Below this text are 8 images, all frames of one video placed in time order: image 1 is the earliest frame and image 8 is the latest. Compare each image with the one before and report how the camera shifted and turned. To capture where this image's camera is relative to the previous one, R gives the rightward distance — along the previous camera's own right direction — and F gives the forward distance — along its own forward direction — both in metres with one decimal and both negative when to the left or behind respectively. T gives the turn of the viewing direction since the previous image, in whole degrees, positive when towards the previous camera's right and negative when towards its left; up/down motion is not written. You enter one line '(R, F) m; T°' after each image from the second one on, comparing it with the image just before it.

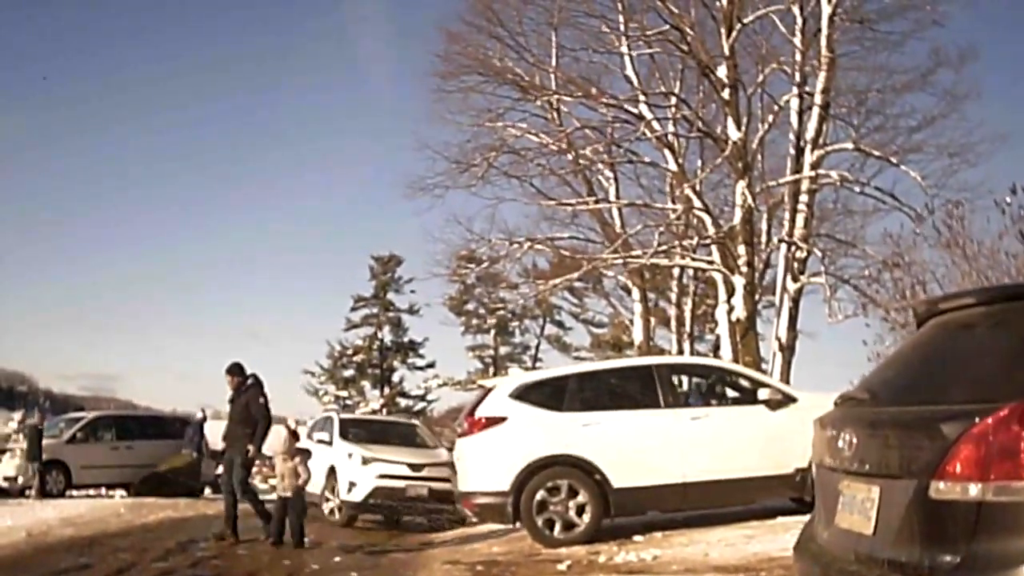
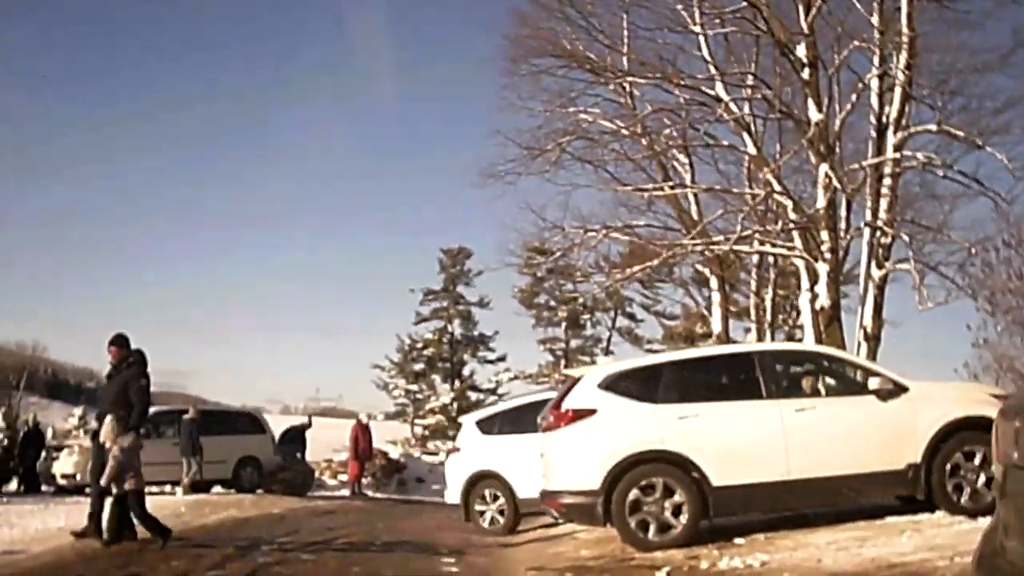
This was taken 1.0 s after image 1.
(-0.1, +1.0) m; -3°
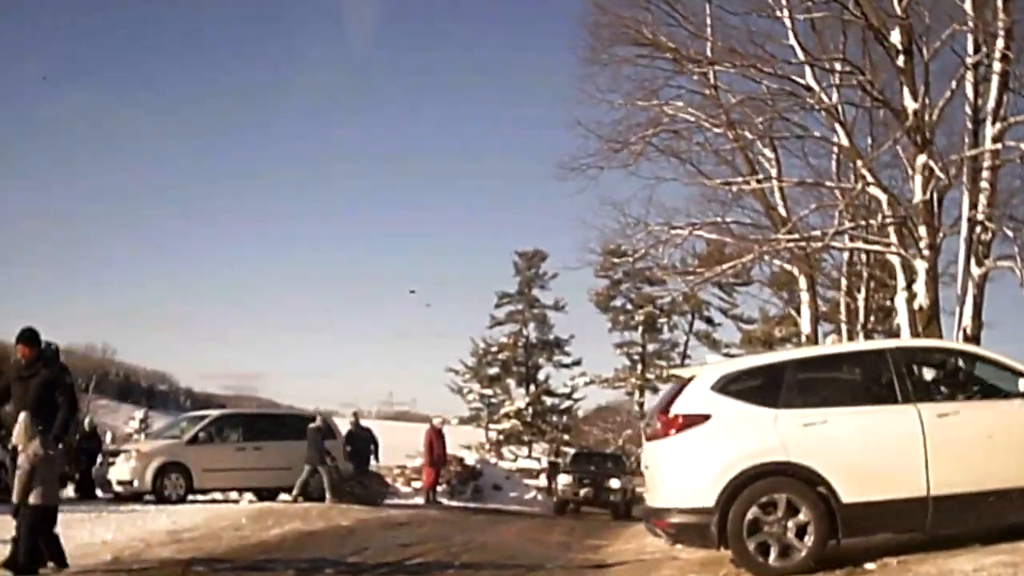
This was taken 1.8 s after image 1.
(-0.2, +1.3) m; -3°
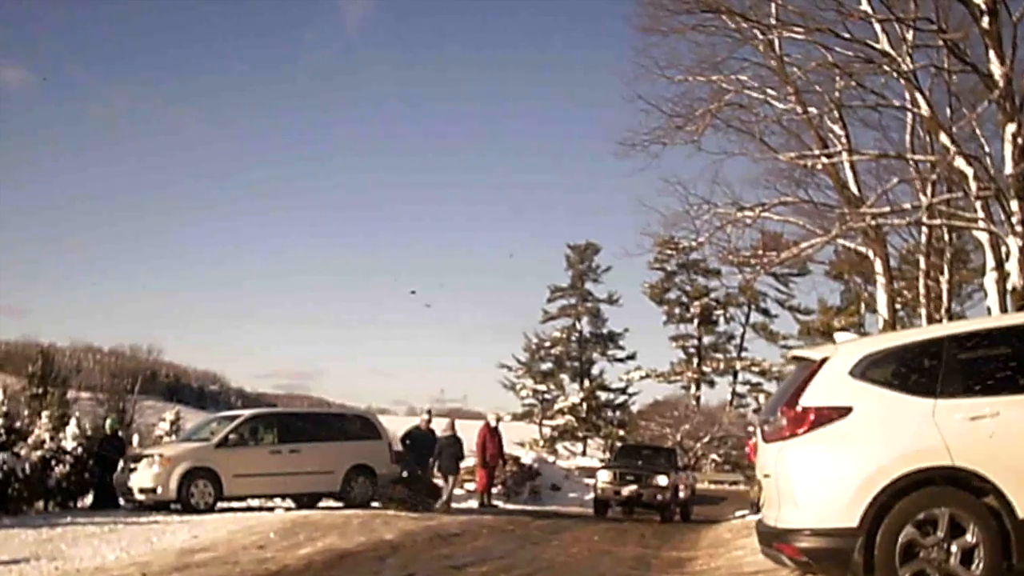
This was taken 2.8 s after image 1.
(-0.1, +1.8) m; -2°
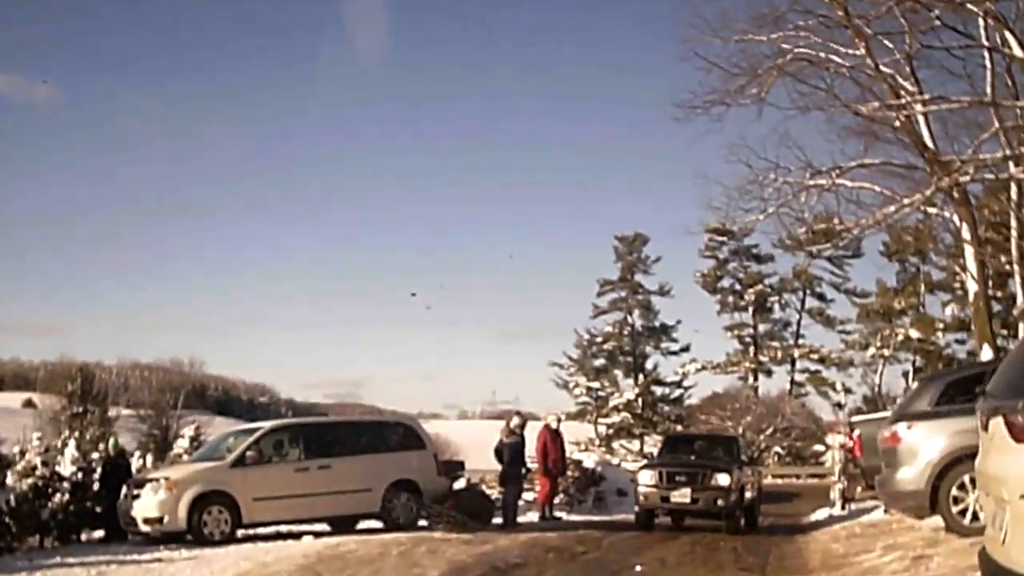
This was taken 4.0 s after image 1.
(-0.1, +2.4) m; -2°
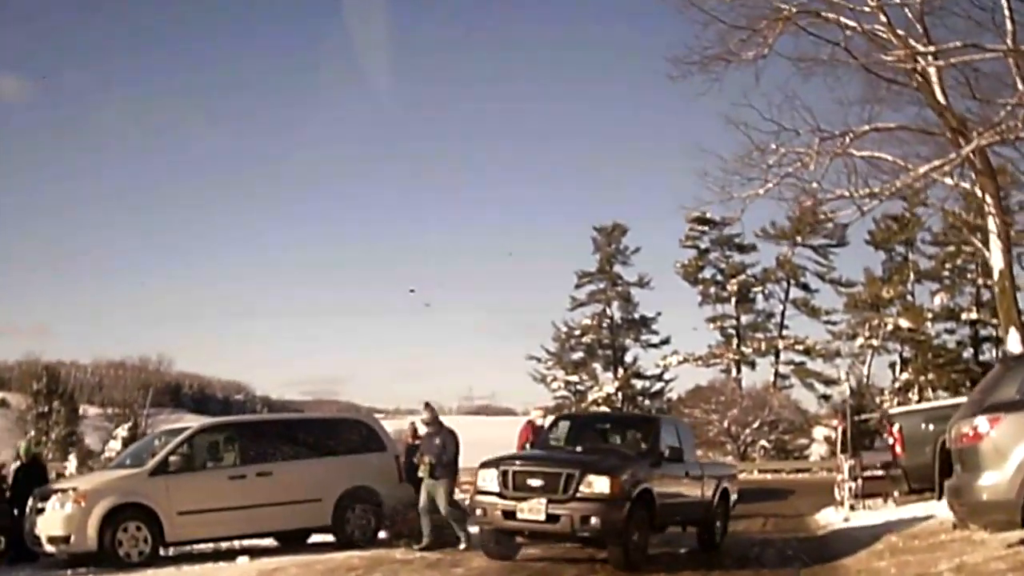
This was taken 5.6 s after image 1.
(0.0, +2.2) m; +1°
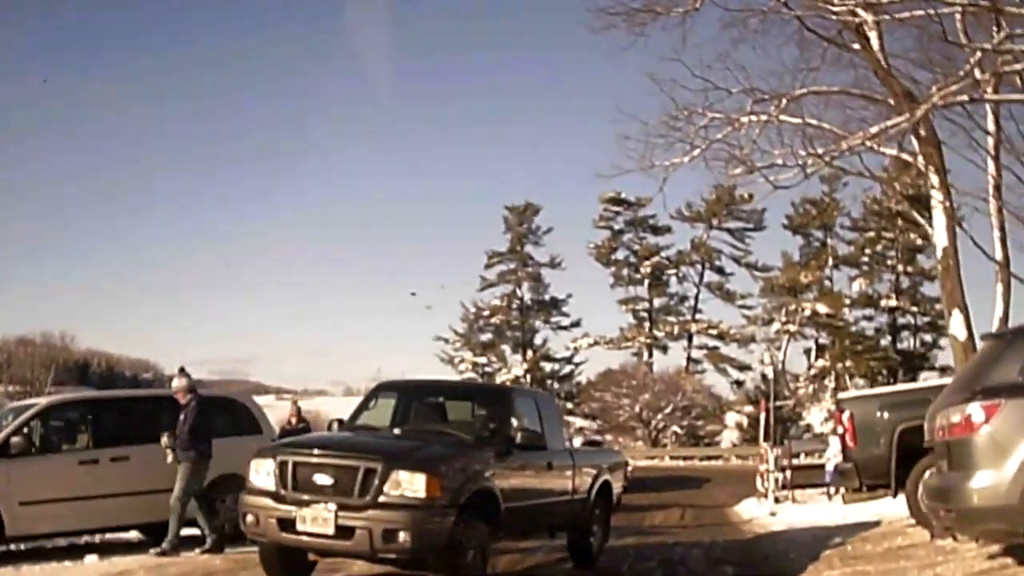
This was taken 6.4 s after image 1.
(+0.1, +1.6) m; +4°
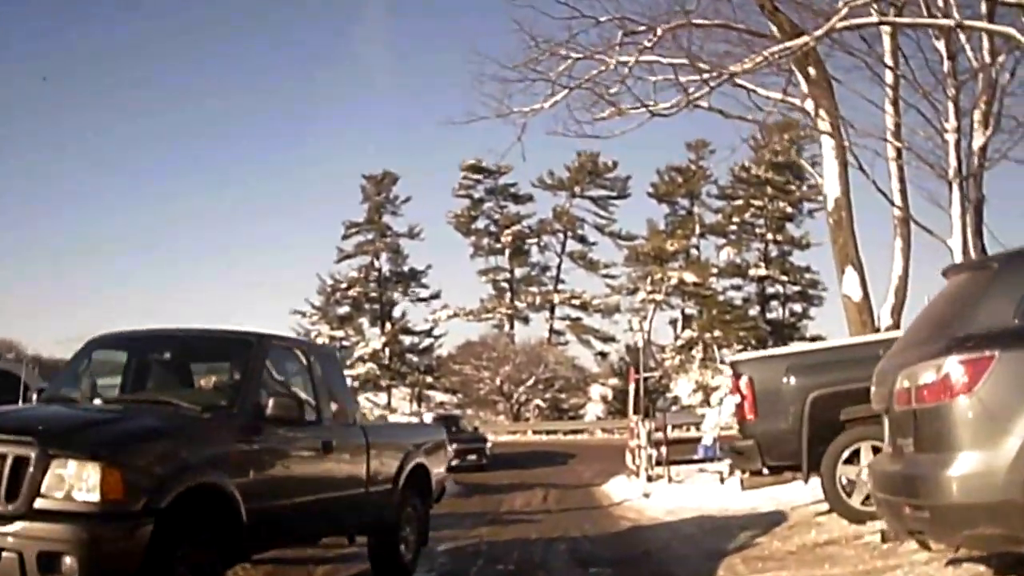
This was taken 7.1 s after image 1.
(+0.3, +2.2) m; +6°
